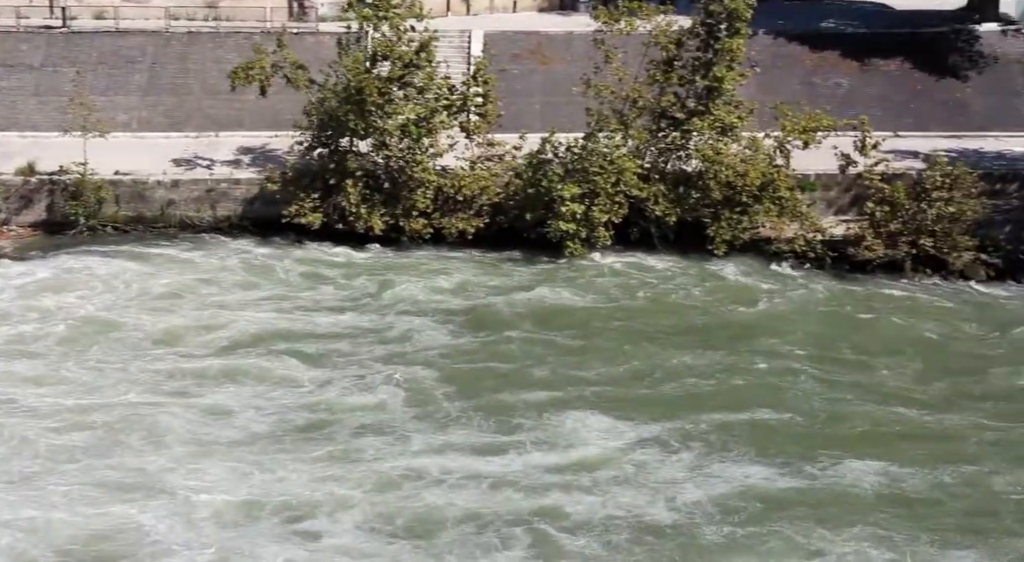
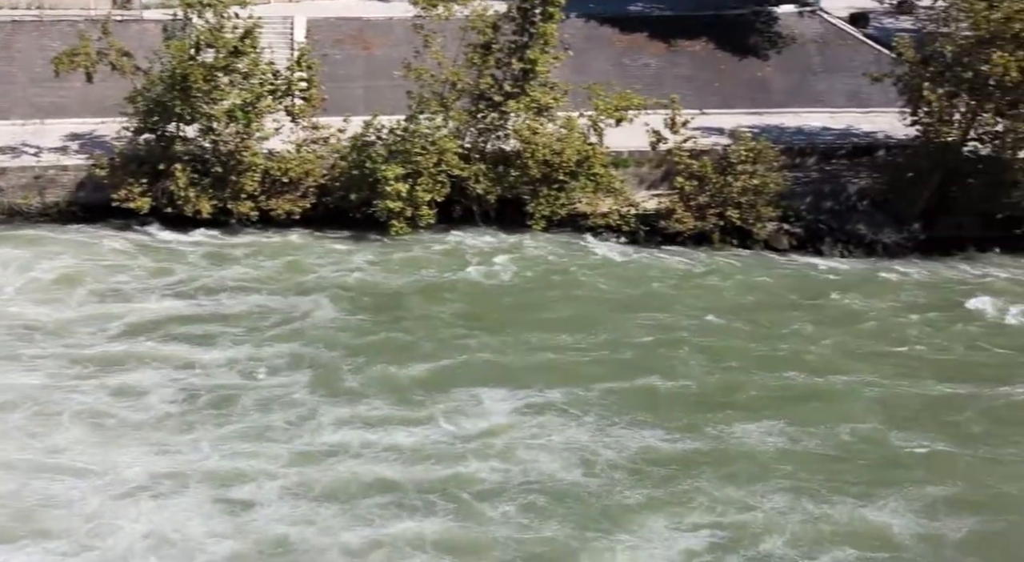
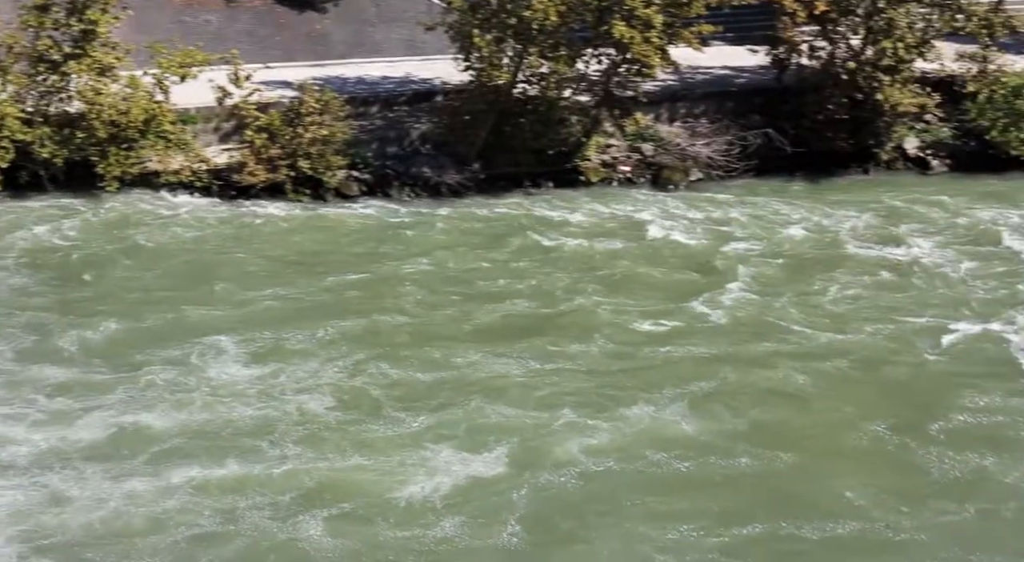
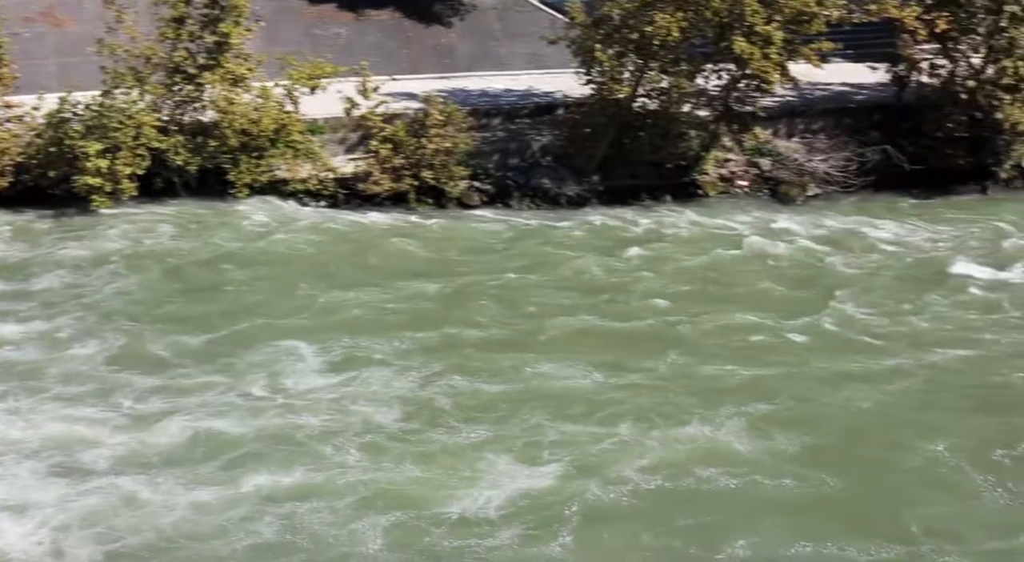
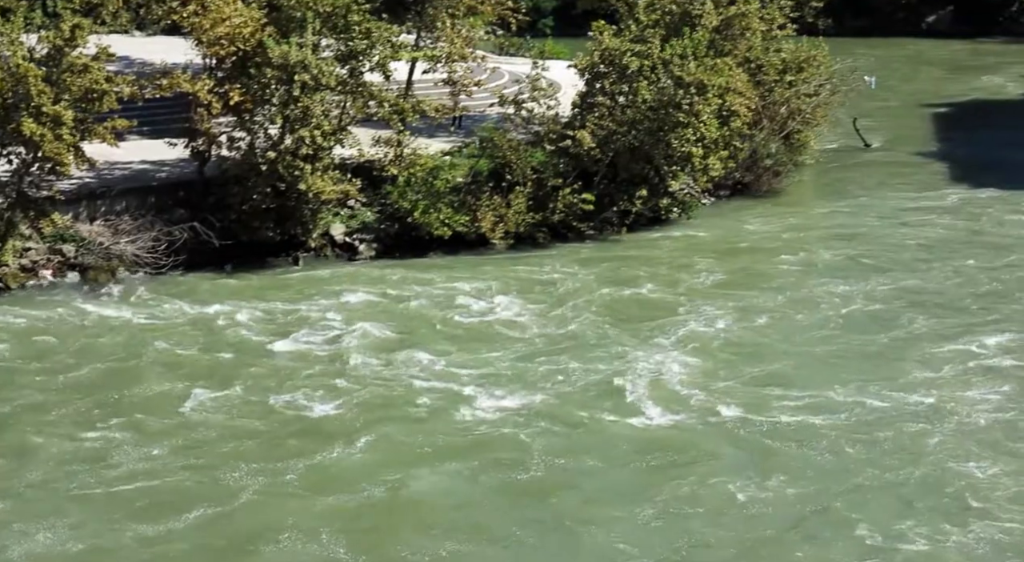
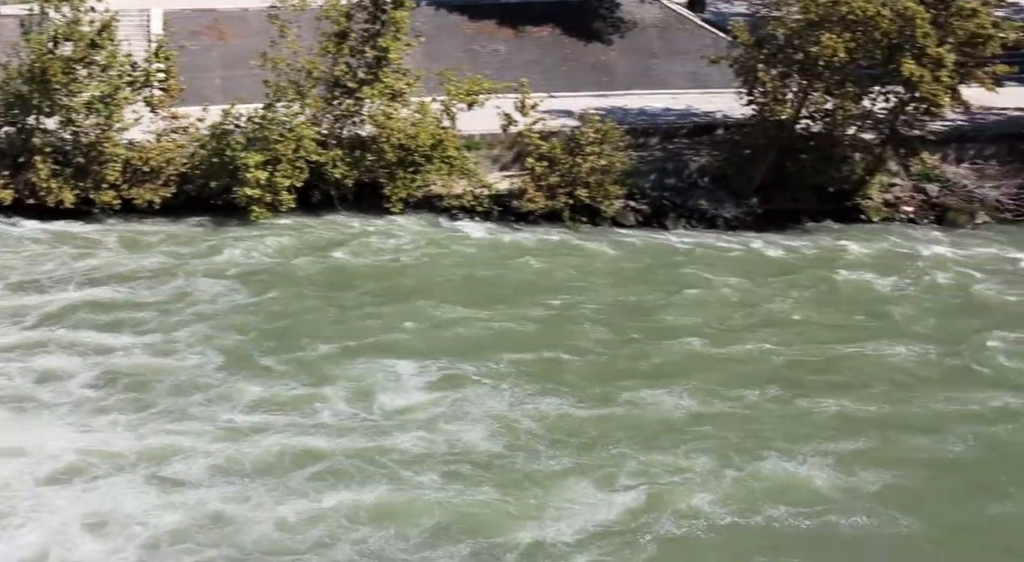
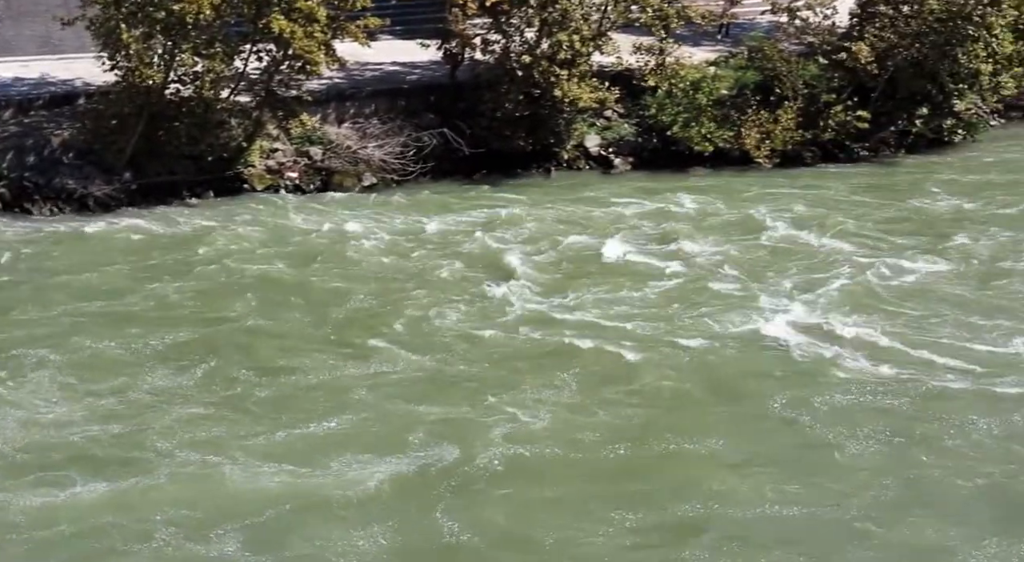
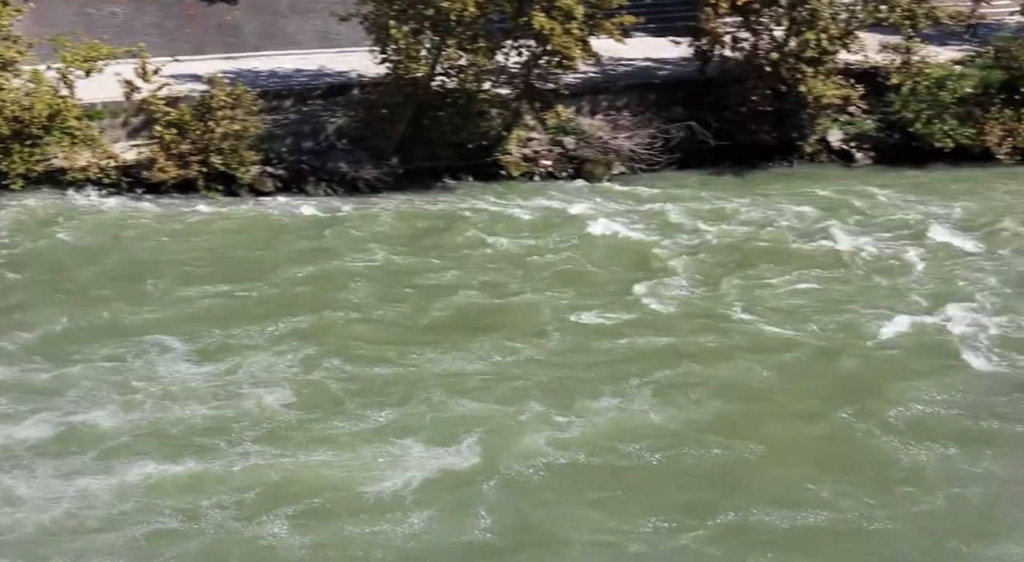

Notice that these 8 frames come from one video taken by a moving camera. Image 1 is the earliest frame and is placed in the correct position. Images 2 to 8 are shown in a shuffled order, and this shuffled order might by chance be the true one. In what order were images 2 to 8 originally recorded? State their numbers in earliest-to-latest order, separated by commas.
2, 6, 4, 3, 8, 7, 5
